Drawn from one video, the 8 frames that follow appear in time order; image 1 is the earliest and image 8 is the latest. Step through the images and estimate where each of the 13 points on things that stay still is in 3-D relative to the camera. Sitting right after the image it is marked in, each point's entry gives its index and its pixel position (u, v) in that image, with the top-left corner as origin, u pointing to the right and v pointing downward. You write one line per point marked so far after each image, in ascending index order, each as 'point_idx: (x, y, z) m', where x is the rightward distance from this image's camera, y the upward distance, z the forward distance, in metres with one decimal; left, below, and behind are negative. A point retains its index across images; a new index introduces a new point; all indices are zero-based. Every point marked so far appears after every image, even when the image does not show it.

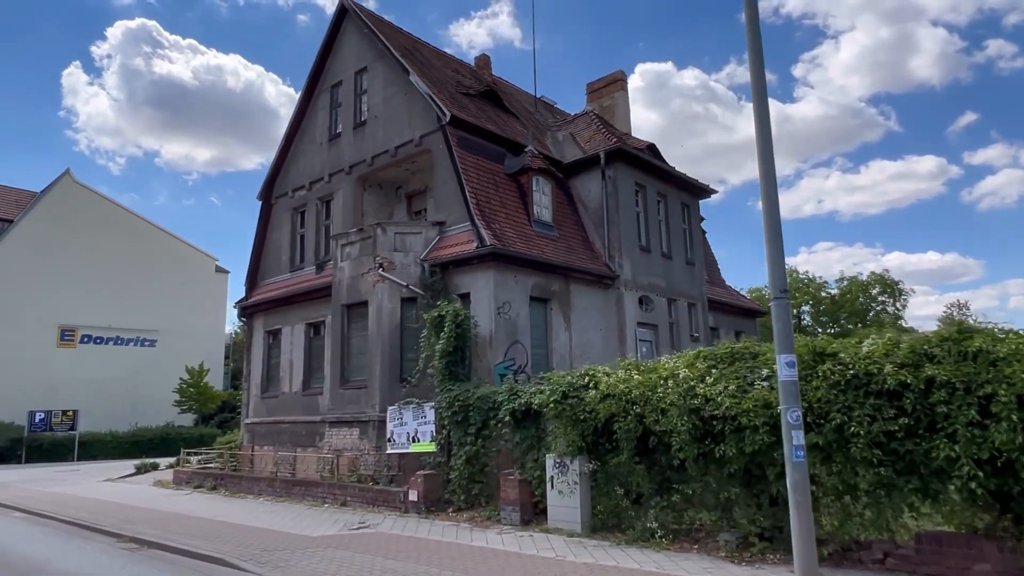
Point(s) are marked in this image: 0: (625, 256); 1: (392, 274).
0: (+2.8, +0.8, +16.9) m
1: (-2.6, +0.3, +14.7) m
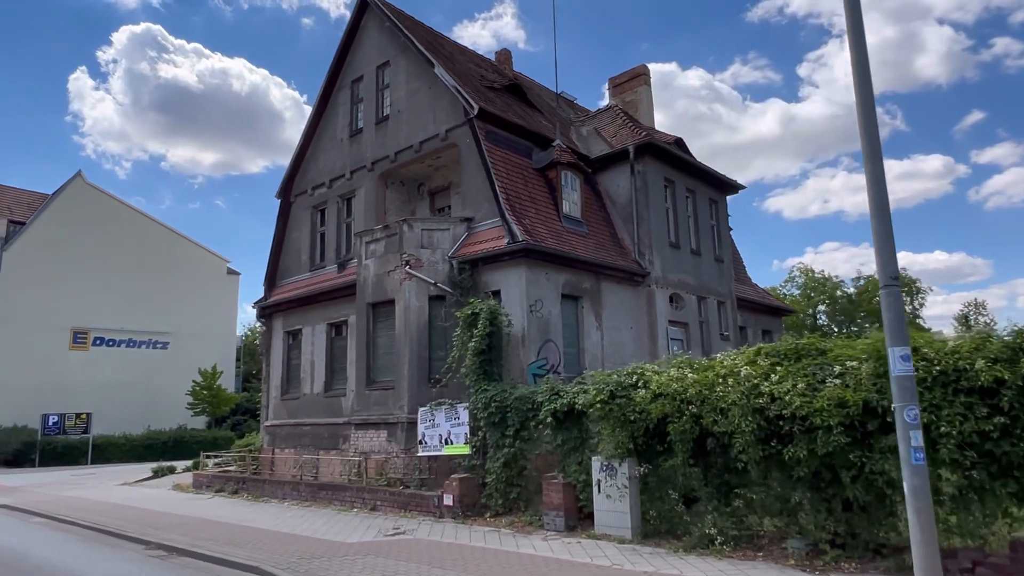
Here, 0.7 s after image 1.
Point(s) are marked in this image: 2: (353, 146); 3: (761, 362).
0: (+3.5, +0.8, +16.5) m
1: (-1.9, +0.3, +14.3) m
2: (-4.1, +3.7, +18.0) m
3: (+2.9, -0.9, +8.0) m
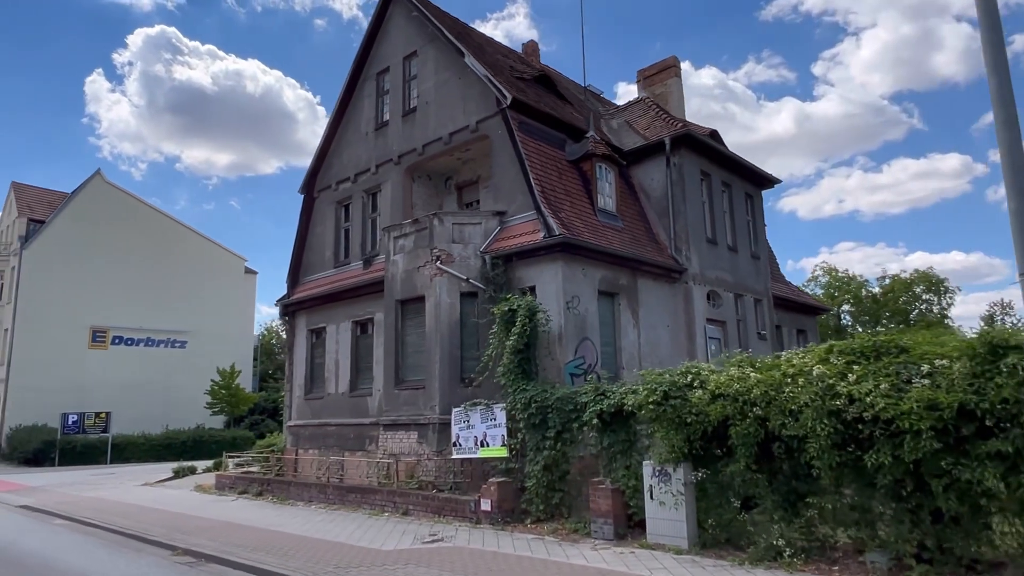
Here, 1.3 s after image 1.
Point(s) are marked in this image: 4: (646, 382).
0: (+4.2, +0.9, +15.9) m
1: (-1.2, +0.4, +13.8) m
2: (-3.4, +3.8, +17.5) m
3: (+3.5, -0.8, +7.5) m
4: (+1.8, -1.3, +9.3) m
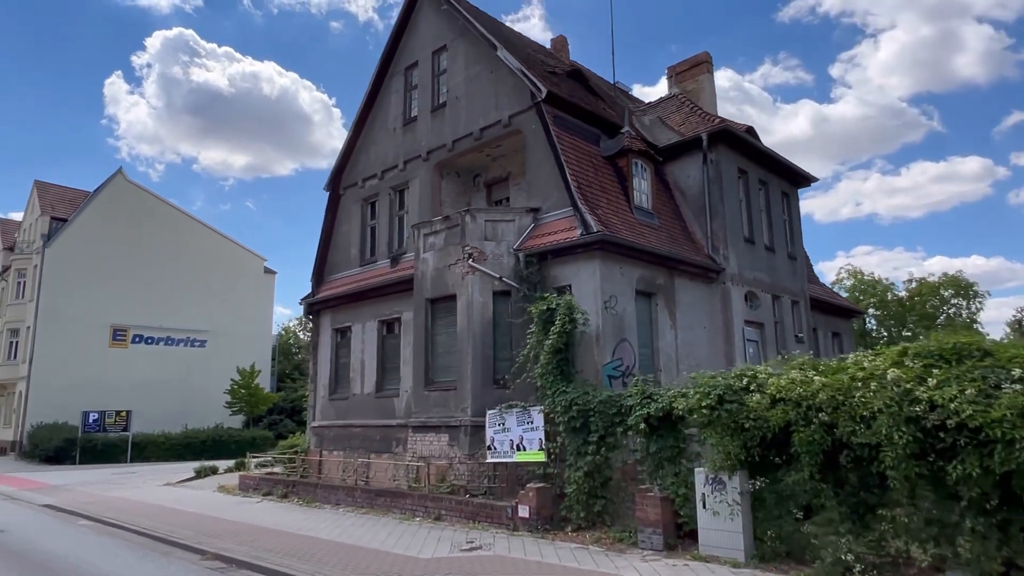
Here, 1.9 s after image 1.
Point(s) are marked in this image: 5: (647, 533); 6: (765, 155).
0: (+4.9, +0.9, +15.4) m
1: (-0.6, +0.4, +13.4) m
2: (-2.6, +3.8, +17.2) m
3: (+4.0, -0.8, +7.0) m
4: (+2.4, -1.2, +8.8) m
5: (+1.8, -3.2, +9.0) m
6: (+6.1, +3.2, +16.7) m
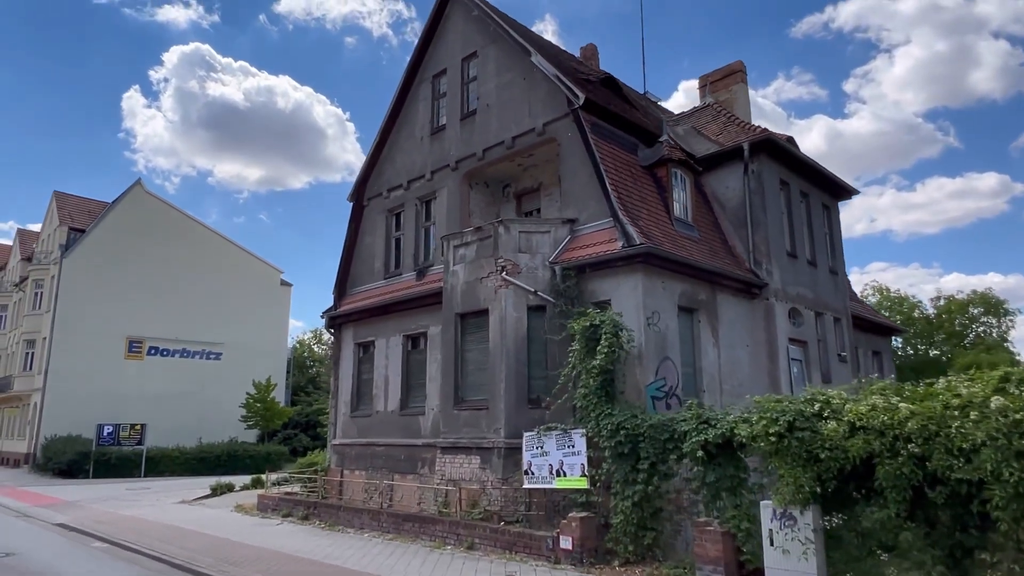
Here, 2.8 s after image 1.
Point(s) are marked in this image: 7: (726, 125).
0: (+5.6, +0.6, +14.7) m
1: (+0.1, +0.2, +12.8) m
2: (-1.9, +3.5, +16.6) m
3: (+4.6, -0.9, +6.3) m
4: (+3.0, -1.4, +8.1) m
5: (+2.3, -3.4, +8.2) m
6: (+6.9, +2.8, +16.0) m
7: (+5.2, +4.0, +16.7) m
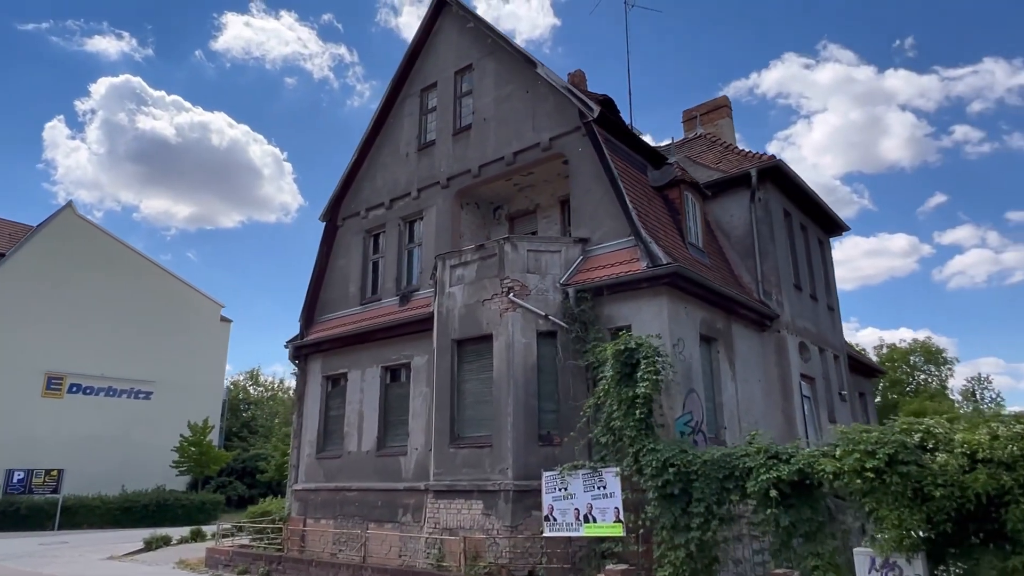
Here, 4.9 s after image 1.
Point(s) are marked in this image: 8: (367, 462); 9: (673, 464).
0: (+5.6, -0.1, +14.0) m
1: (+0.2, -0.2, +11.6) m
2: (-2.0, +2.9, +15.5) m
3: (+5.3, -1.0, +5.5) m
4: (+3.5, -1.6, +7.1) m
5: (+2.8, -3.5, +7.0) m
6: (+6.7, +2.1, +15.6) m
7: (+5.0, +3.2, +16.2) m
8: (-3.1, -3.7, +14.5) m
9: (+2.0, -2.2, +8.5) m
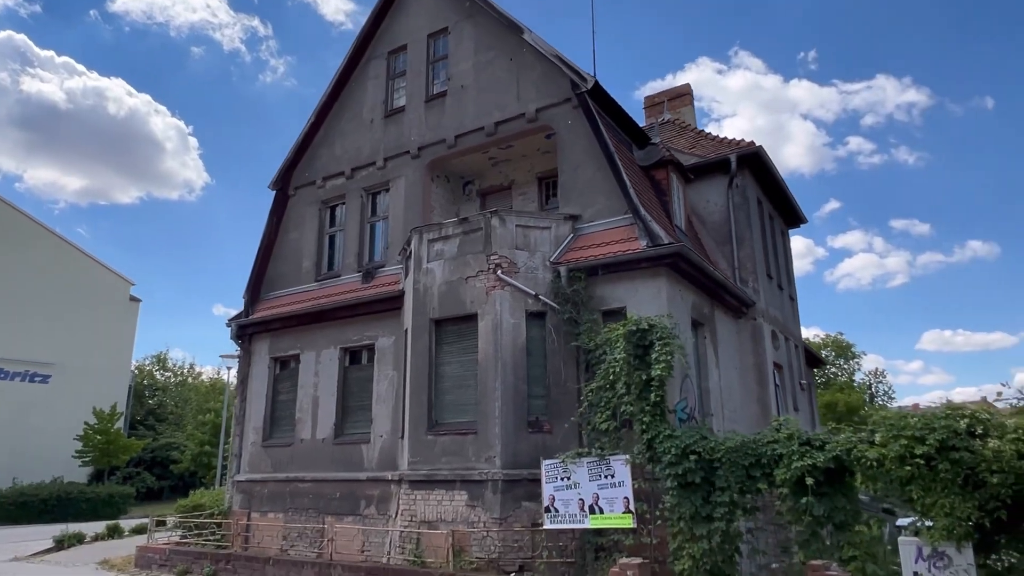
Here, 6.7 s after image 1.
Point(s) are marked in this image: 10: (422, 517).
0: (+5.0, +0.2, +14.0) m
1: (+0.1, +0.1, +10.9) m
2: (-2.6, +3.4, +14.4) m
3: (+5.8, -0.9, +5.5) m
4: (+3.8, -1.4, +6.9) m
5: (+3.1, -3.3, +6.7) m
6: (+6.1, +2.3, +15.6) m
7: (+4.3, +3.5, +16.0) m
8: (-3.7, -3.2, +13.4) m
9: (+2.1, -1.9, +8.1) m
10: (-1.4, -3.6, +10.7) m
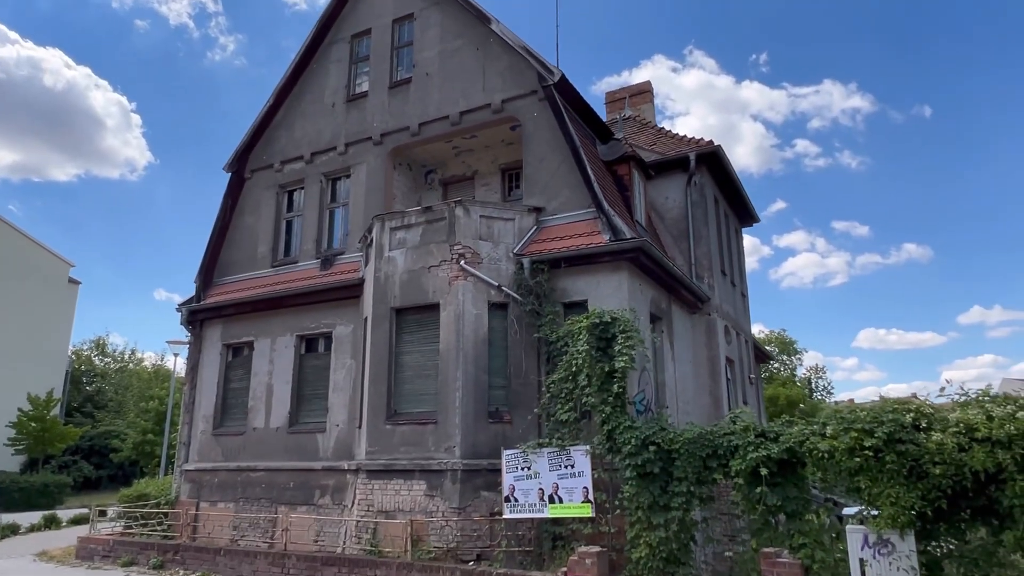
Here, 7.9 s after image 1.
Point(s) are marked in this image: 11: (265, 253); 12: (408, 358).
0: (+4.2, +0.2, +14.3) m
1: (-0.5, +0.3, +10.9) m
2: (-3.3, +3.6, +14.2) m
3: (+5.6, -0.9, +5.9) m
4: (+3.5, -1.4, +7.2) m
5: (+2.7, -3.3, +7.0) m
6: (+5.2, +2.4, +16.0) m
7: (+3.5, +3.6, +16.3) m
8: (-4.5, -2.9, +13.2) m
9: (+1.7, -1.9, +8.3) m
10: (-2.1, -3.4, +10.7) m
11: (-5.3, +0.8, +14.6) m
12: (-1.7, -1.1, +11.3) m
